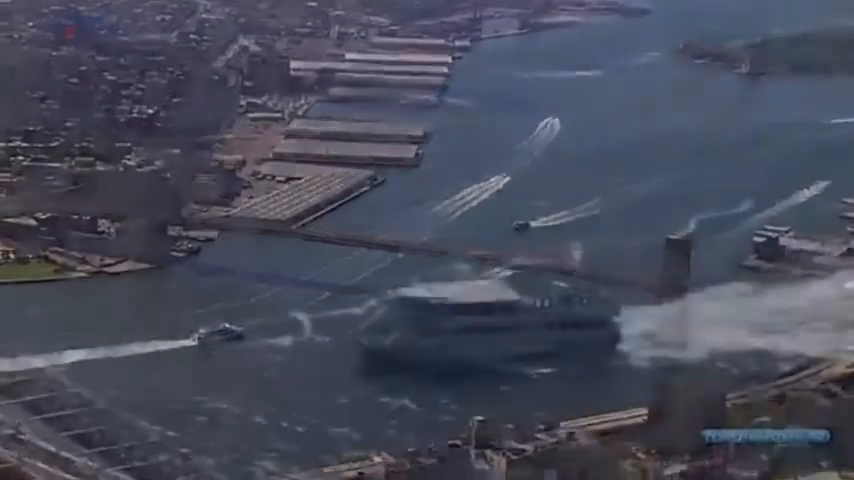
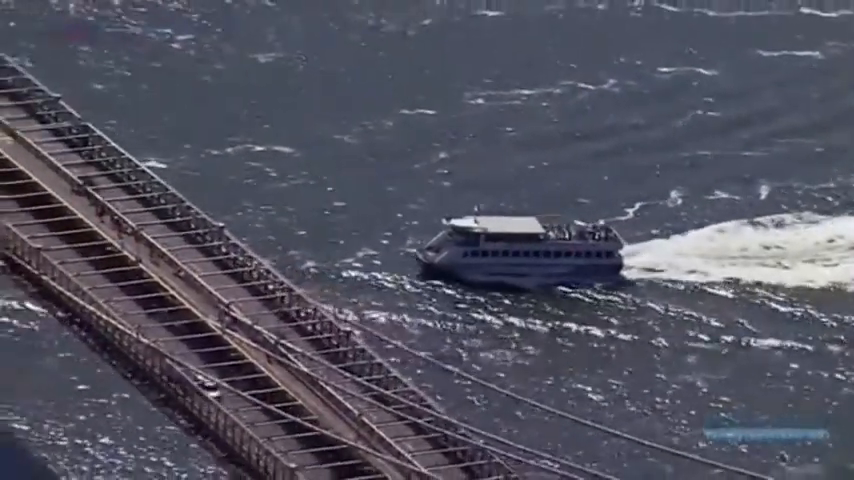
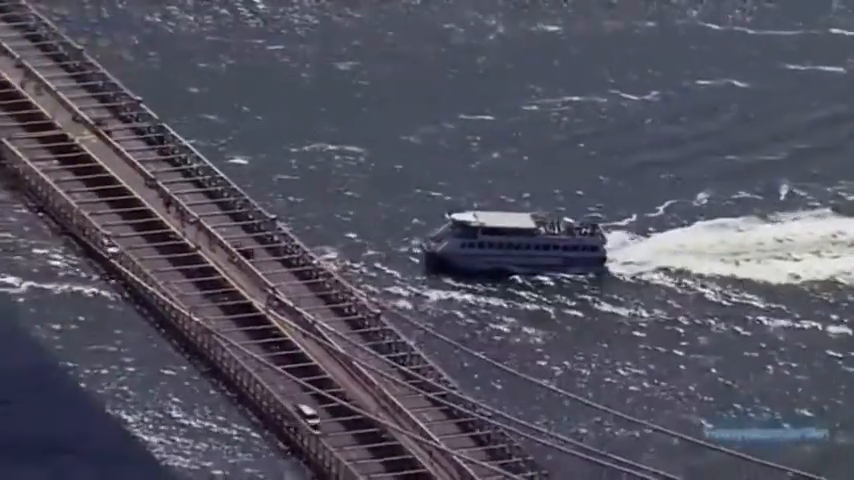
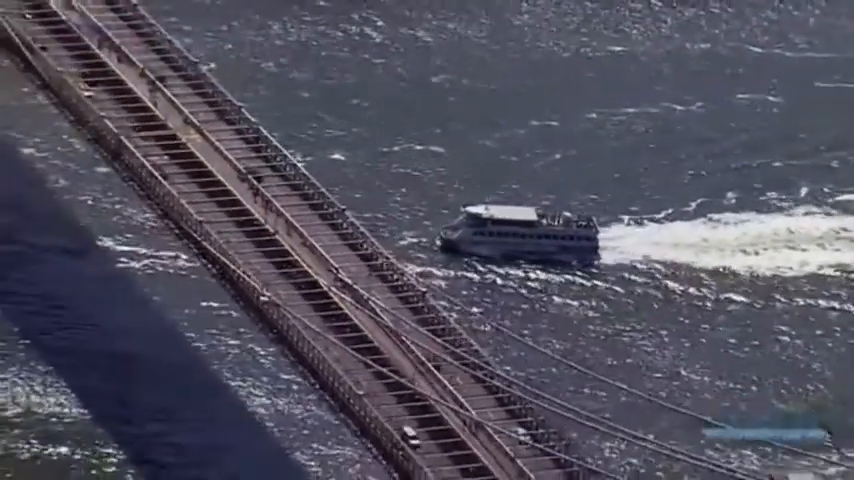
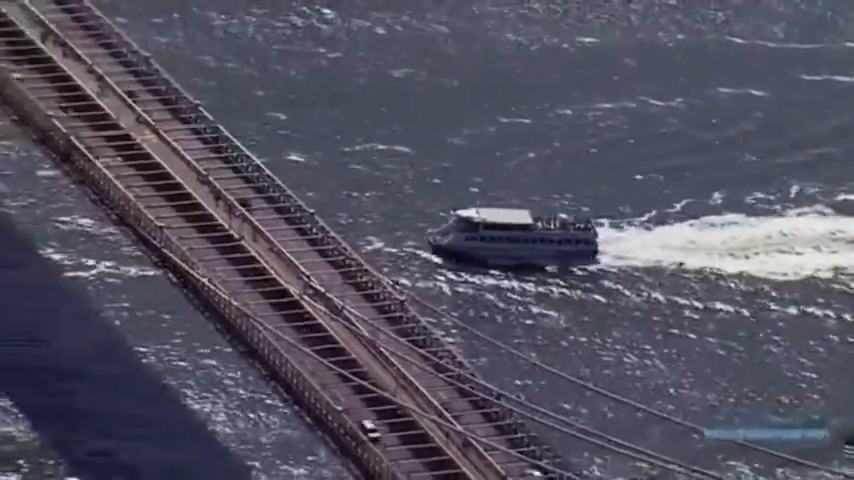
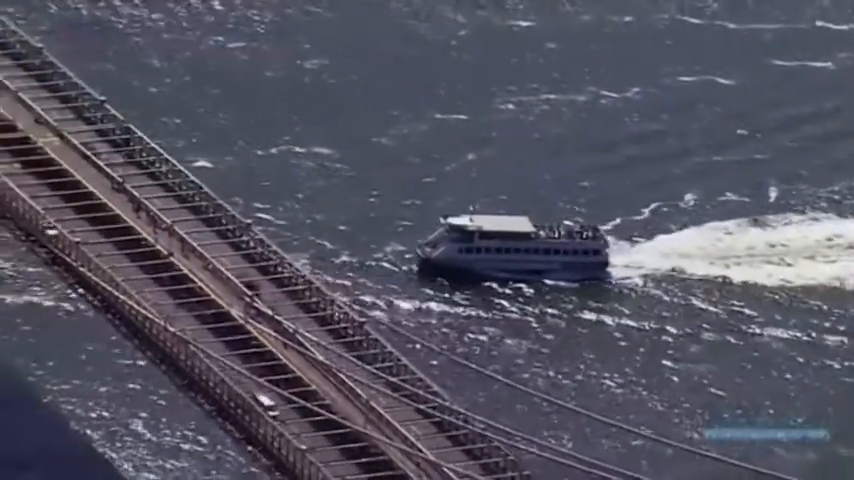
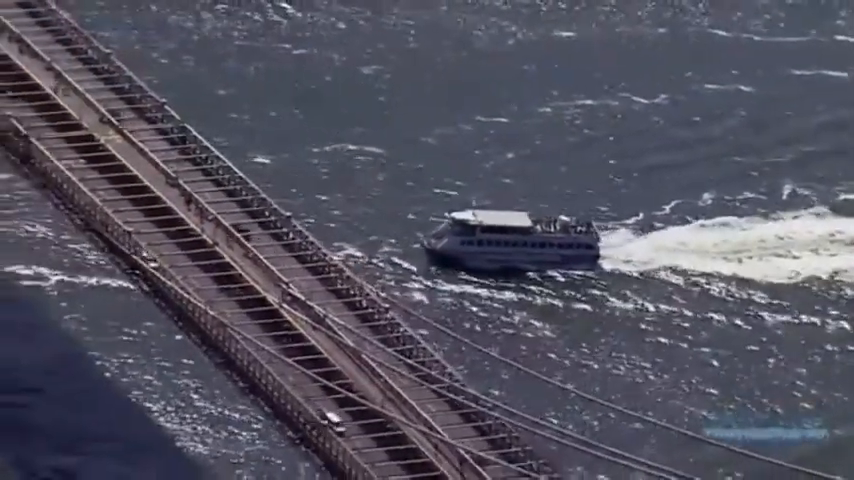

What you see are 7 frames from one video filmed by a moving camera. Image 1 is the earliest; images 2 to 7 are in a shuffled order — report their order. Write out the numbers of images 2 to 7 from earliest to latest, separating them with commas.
2, 6, 3, 7, 5, 4
